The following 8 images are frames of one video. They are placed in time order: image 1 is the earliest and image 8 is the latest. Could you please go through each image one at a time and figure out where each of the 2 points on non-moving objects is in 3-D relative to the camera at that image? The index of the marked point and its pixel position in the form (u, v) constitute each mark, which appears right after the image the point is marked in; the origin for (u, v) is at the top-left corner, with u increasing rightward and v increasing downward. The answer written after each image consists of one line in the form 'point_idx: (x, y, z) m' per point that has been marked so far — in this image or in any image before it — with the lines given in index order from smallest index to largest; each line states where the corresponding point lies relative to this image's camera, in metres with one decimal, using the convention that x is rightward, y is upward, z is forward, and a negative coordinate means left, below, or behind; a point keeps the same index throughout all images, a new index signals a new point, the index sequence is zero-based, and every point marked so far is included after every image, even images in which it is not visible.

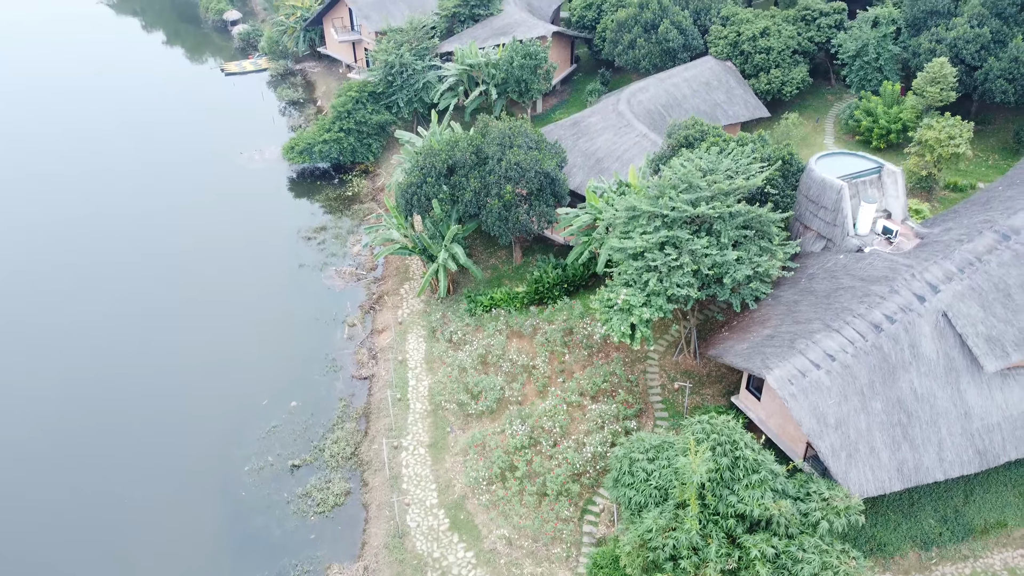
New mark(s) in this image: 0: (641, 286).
0: (+3.2, 0.0, +19.4) m
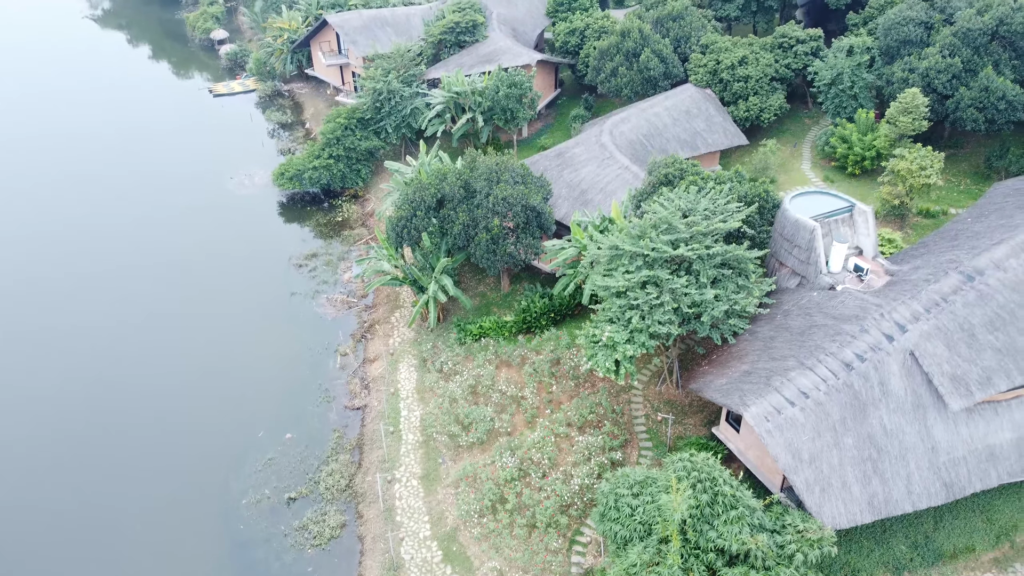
0: (+2.9, -0.9, +20.2) m
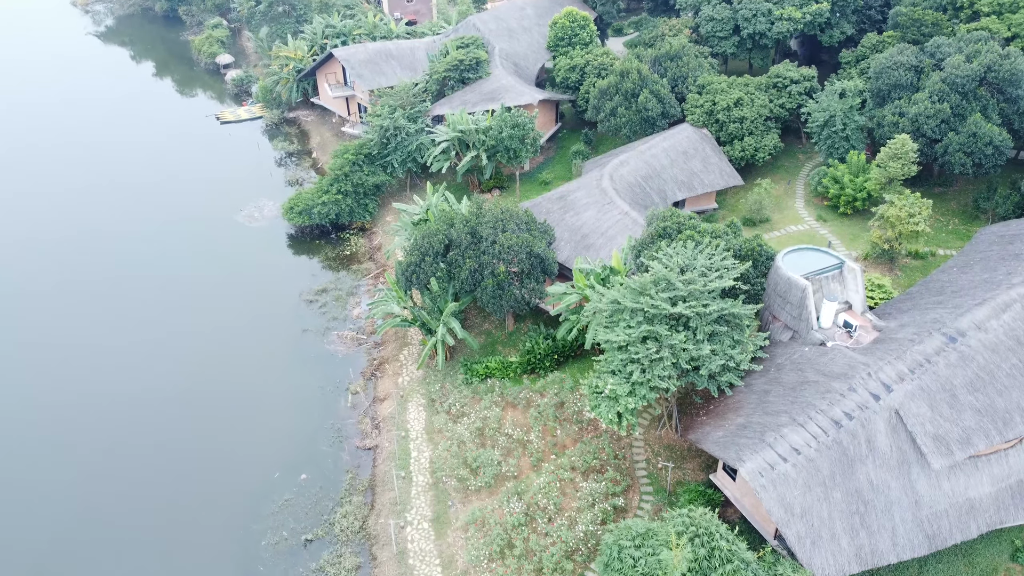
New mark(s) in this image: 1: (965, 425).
0: (+3.1, -2.4, +21.3) m
1: (+10.9, -3.3, +18.8) m
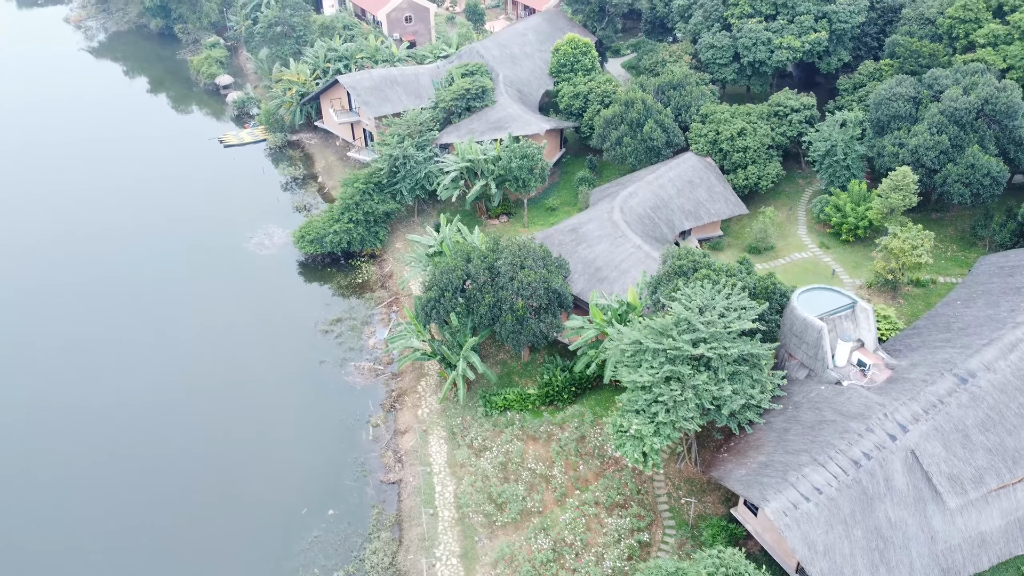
0: (+3.9, -3.6, +22.0) m
1: (+11.8, -4.4, +19.7) m
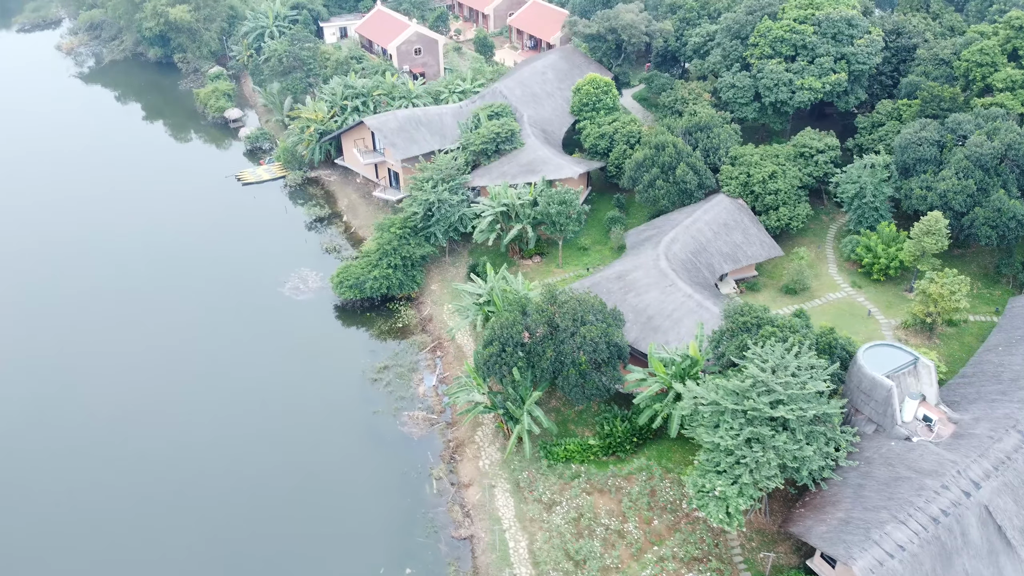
0: (+6.4, -5.5, +22.9) m
1: (+14.4, -6.1, +20.8) m
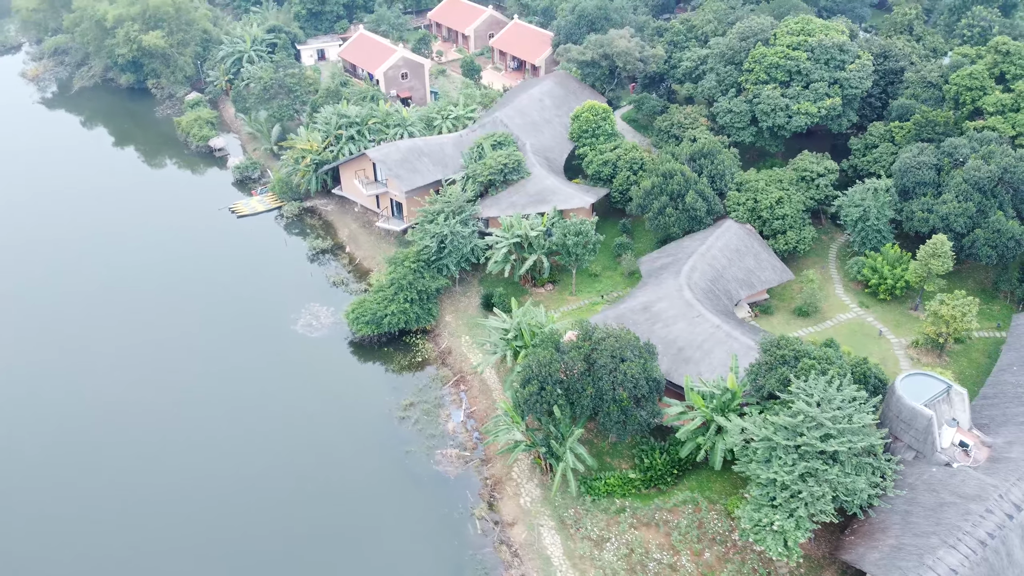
0: (+8.3, -6.7, +23.7) m
1: (+16.4, -7.1, +22.1) m
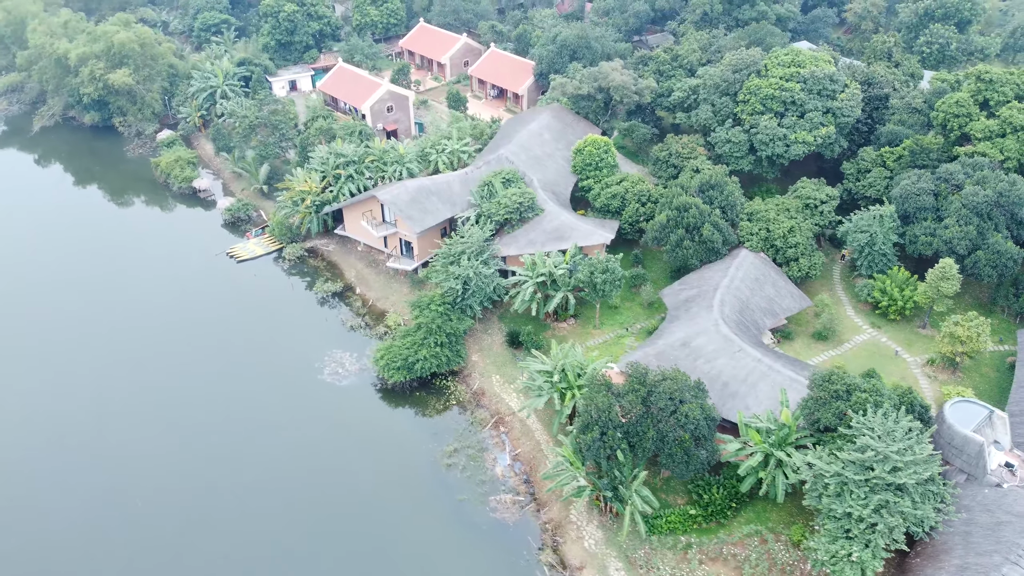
0: (+11.3, -8.2, +25.1) m
1: (+19.5, -8.1, +24.2) m
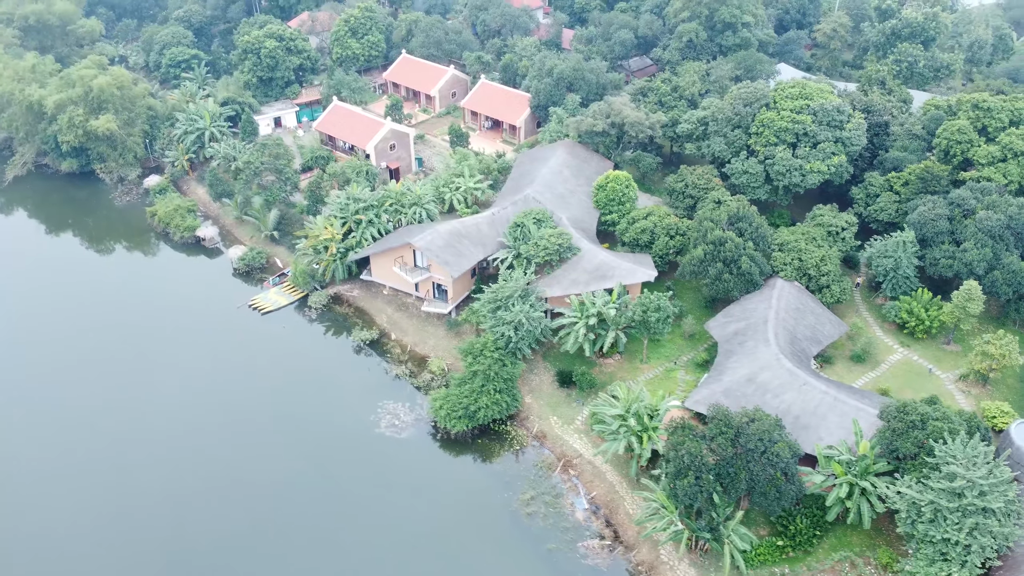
0: (+15.7, -9.7, +27.2) m
1: (+23.9, -9.1, +27.0) m
